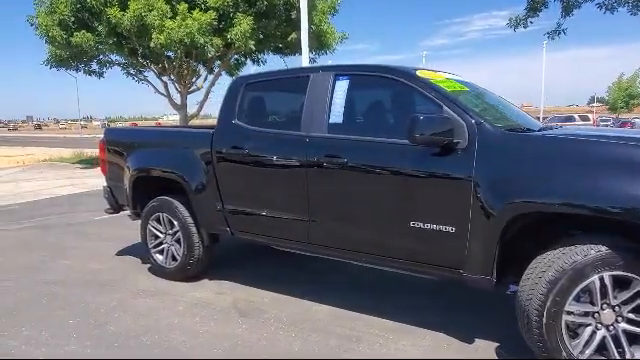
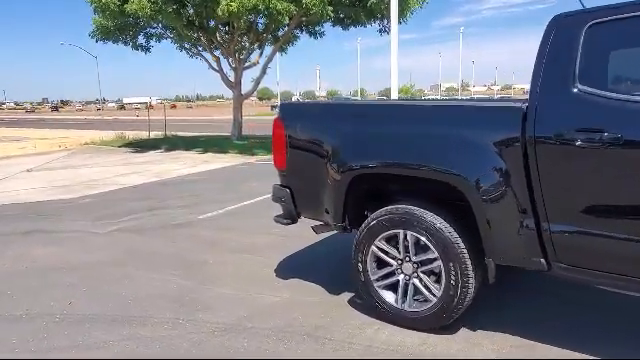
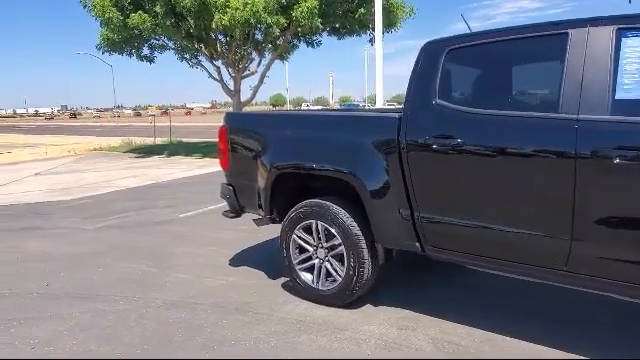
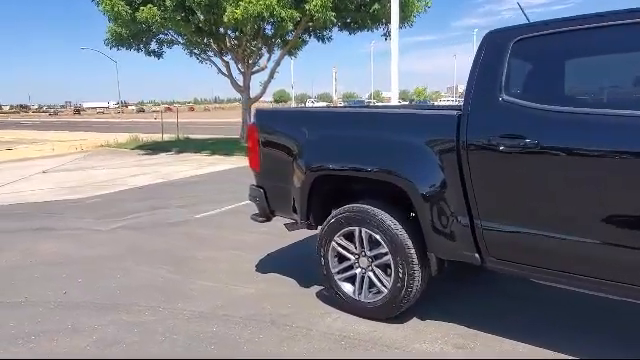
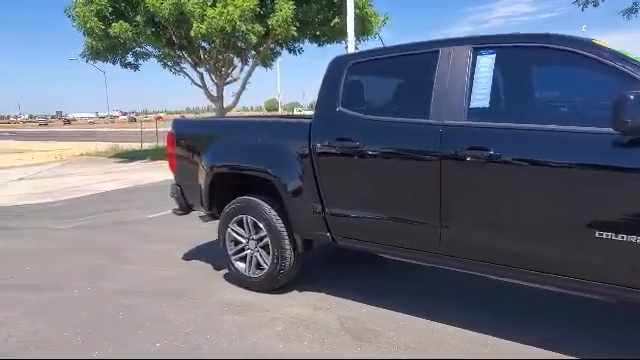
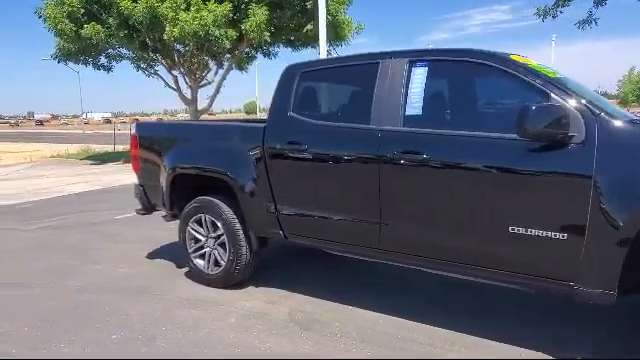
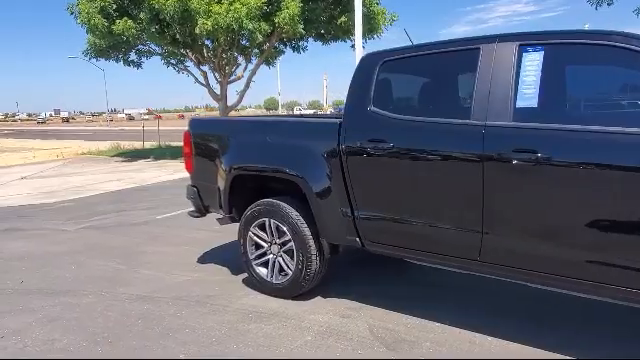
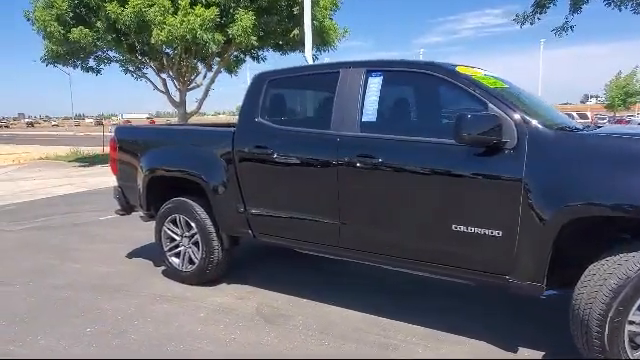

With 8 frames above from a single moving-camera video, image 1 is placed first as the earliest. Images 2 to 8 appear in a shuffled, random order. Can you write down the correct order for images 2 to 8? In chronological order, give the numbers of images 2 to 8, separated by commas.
8, 6, 5, 7, 3, 4, 2
